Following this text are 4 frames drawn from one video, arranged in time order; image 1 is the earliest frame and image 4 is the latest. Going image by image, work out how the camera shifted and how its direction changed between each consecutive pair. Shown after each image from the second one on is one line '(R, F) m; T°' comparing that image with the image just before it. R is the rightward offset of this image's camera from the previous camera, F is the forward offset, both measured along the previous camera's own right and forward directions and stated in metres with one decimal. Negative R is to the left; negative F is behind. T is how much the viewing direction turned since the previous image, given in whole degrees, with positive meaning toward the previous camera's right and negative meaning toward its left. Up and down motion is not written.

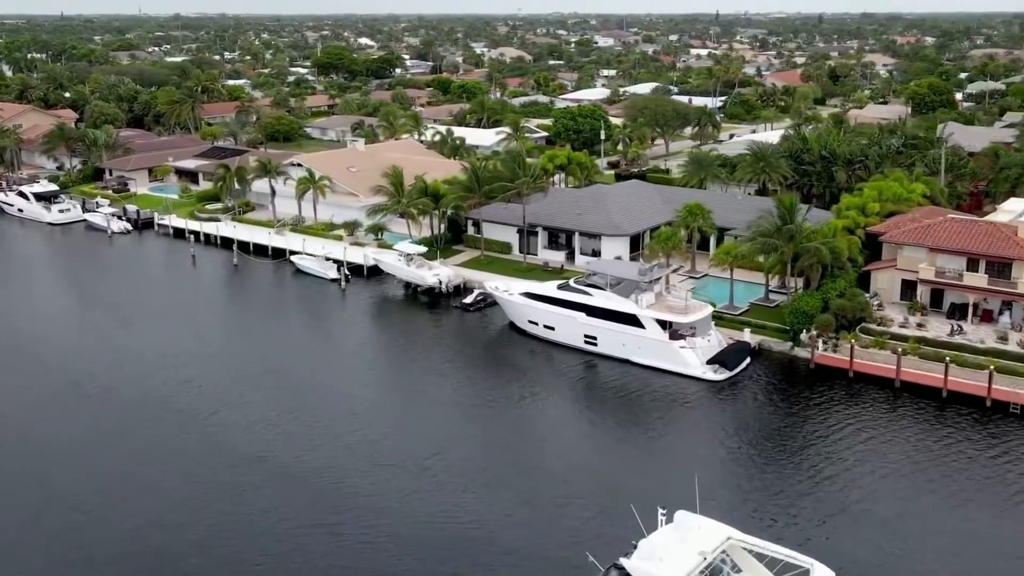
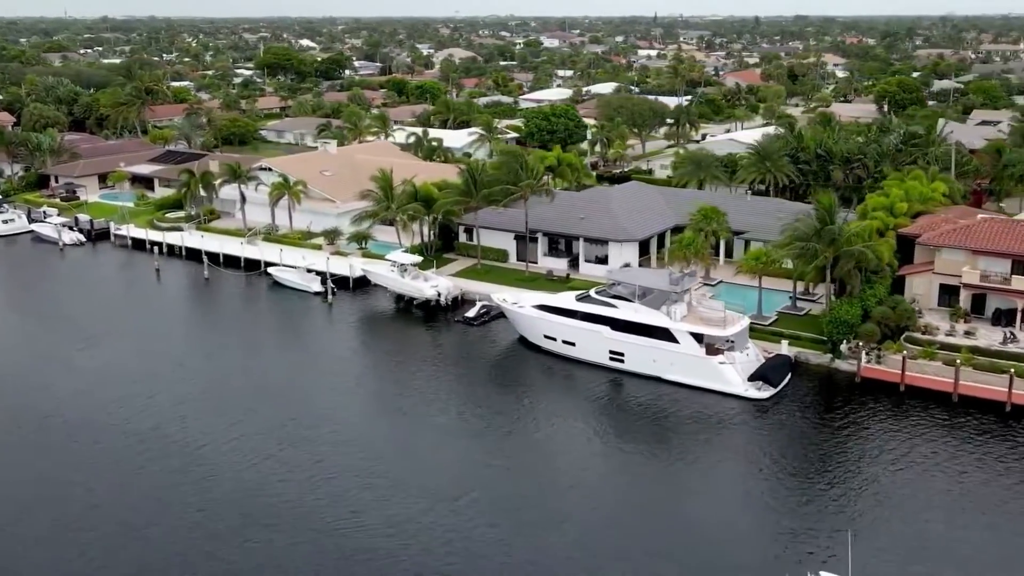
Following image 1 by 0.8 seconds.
(-3.1, +3.8) m; +4°
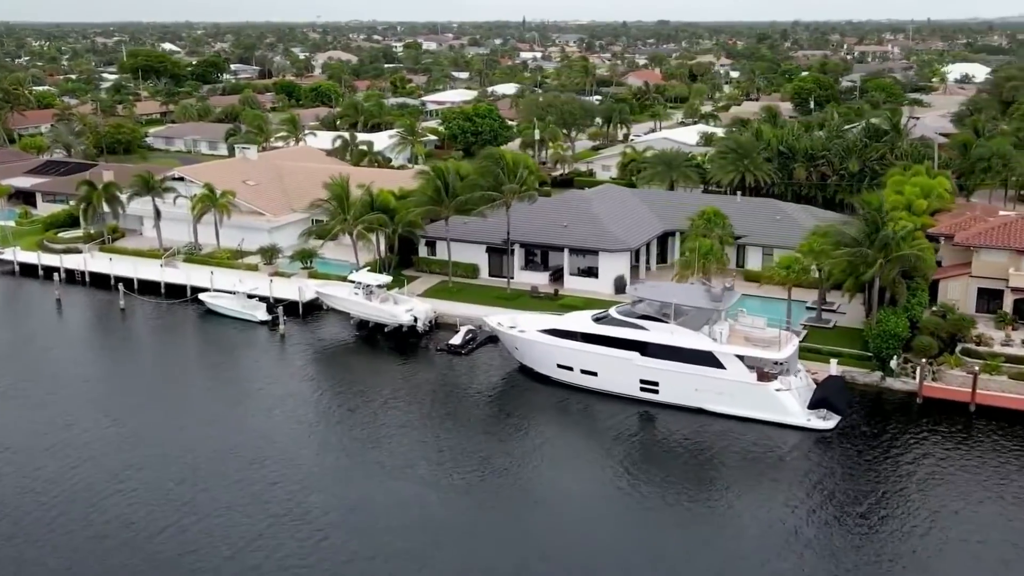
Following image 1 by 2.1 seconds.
(-4.7, +6.1) m; +8°
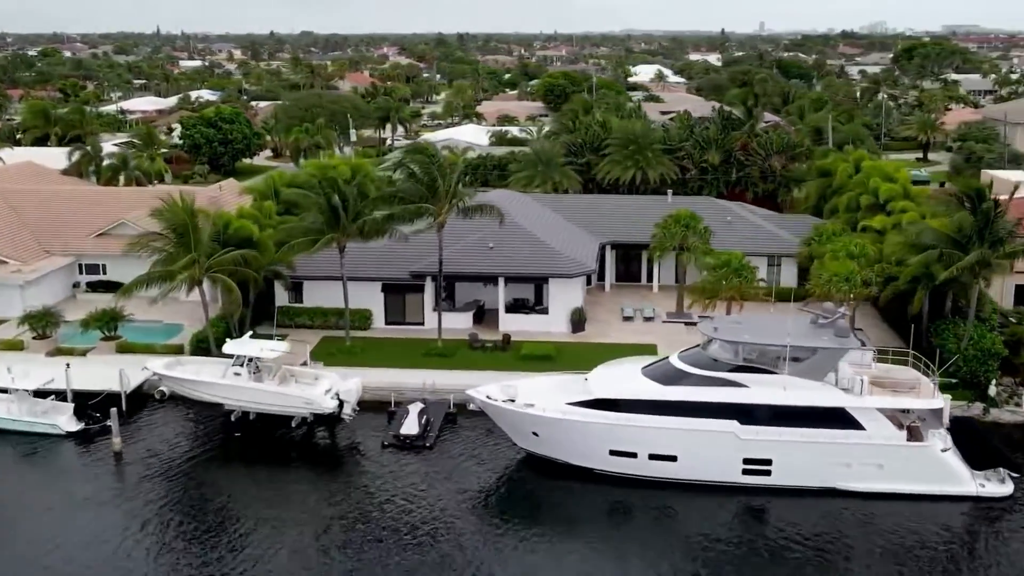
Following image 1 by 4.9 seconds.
(-8.3, +13.2) m; +20°
